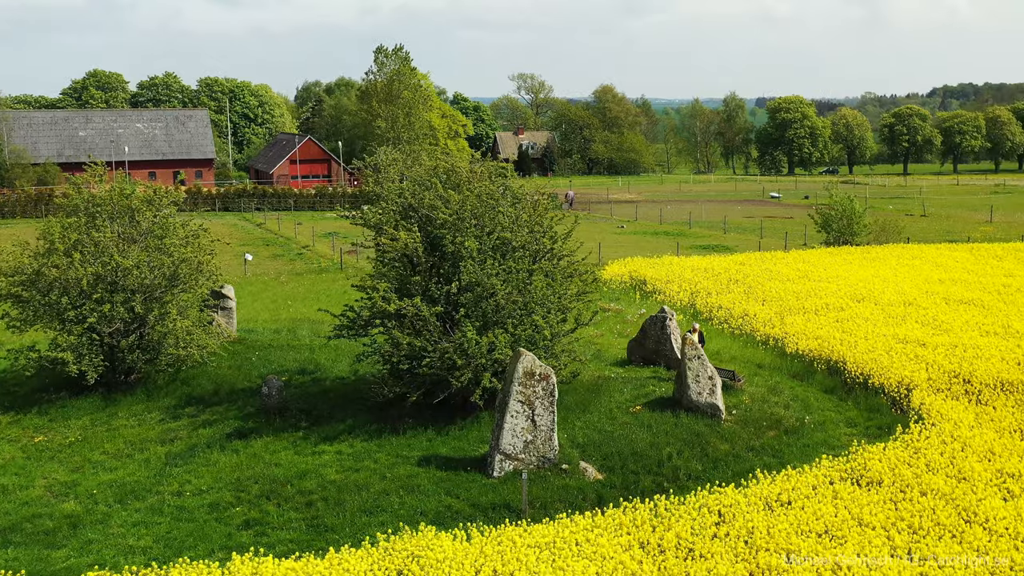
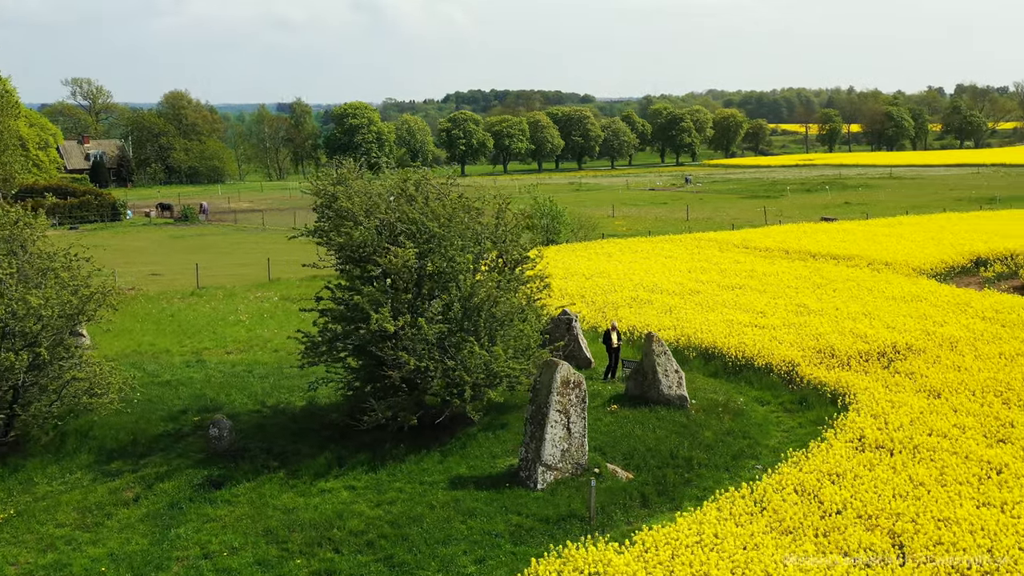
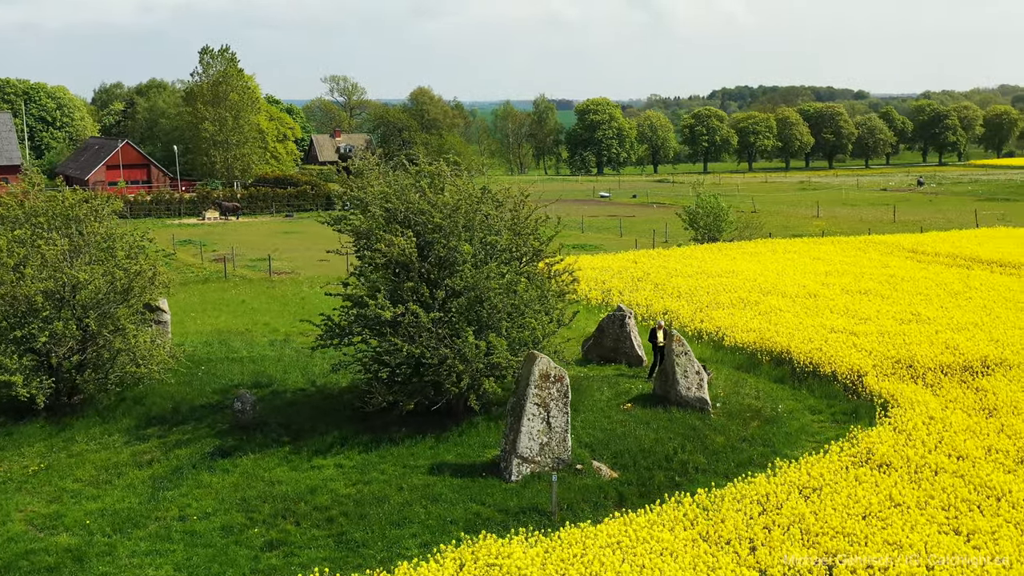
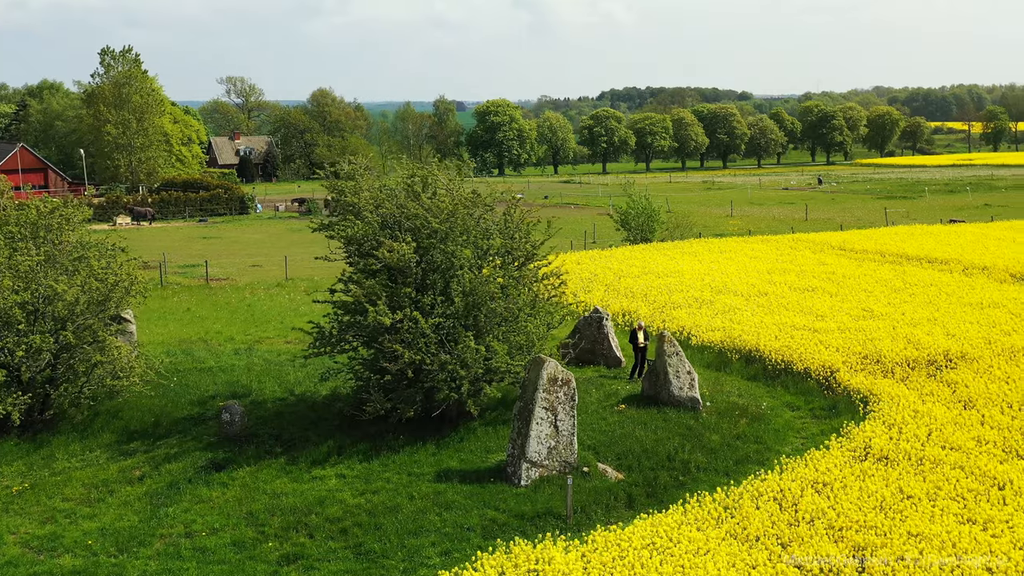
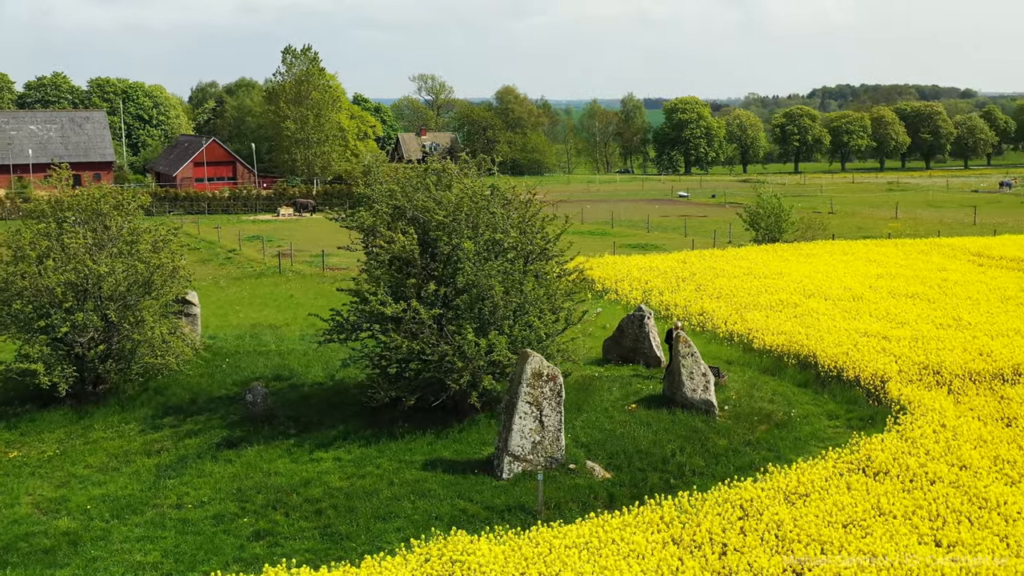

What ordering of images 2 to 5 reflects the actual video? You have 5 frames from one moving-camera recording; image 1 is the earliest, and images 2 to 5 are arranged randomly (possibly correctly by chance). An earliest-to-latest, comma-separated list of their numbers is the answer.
5, 3, 4, 2
